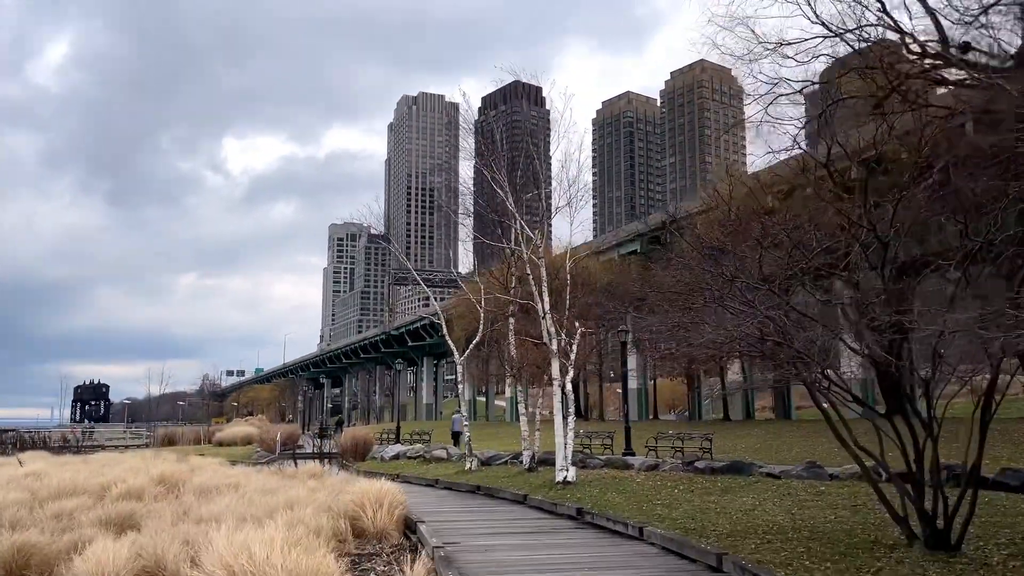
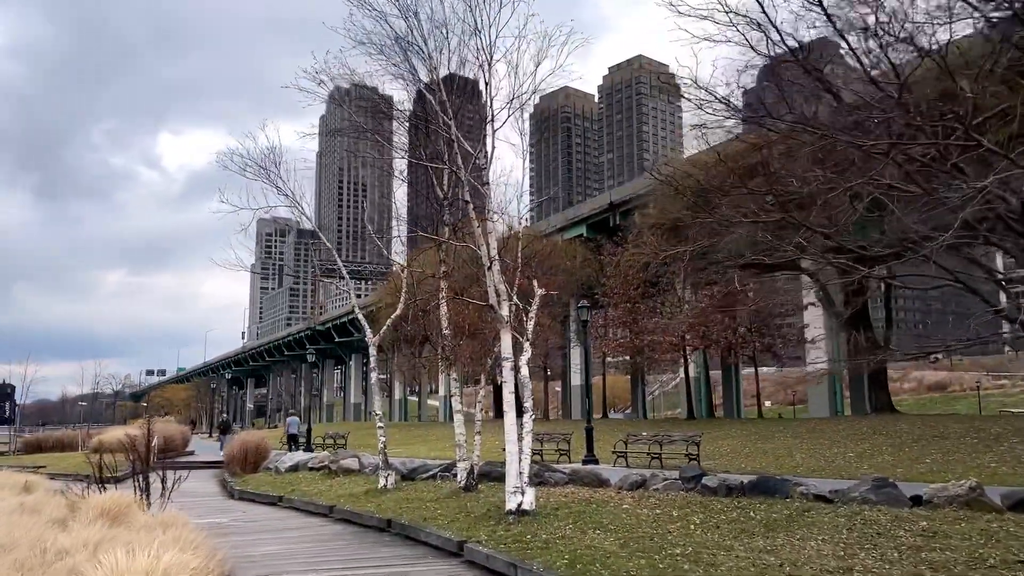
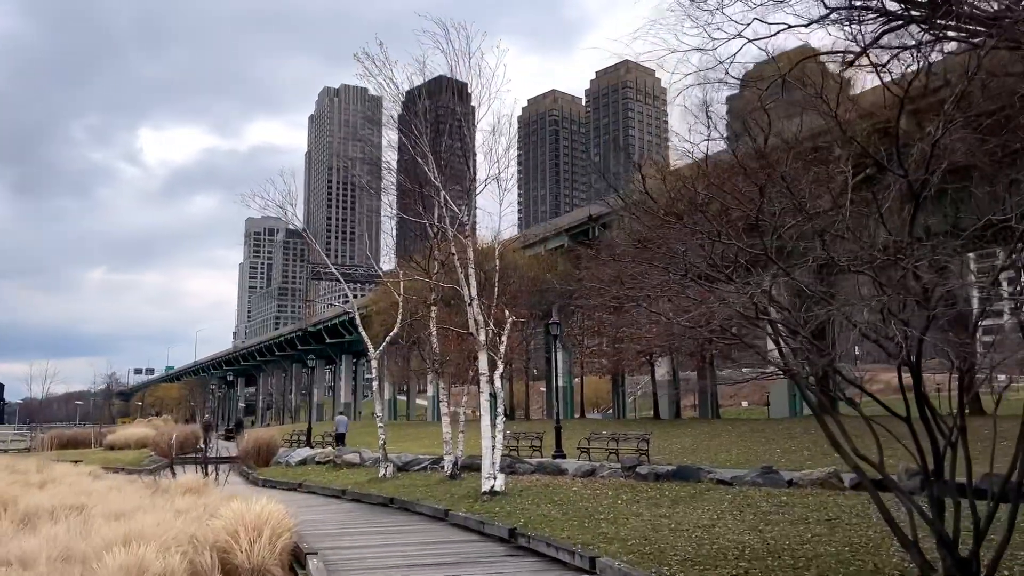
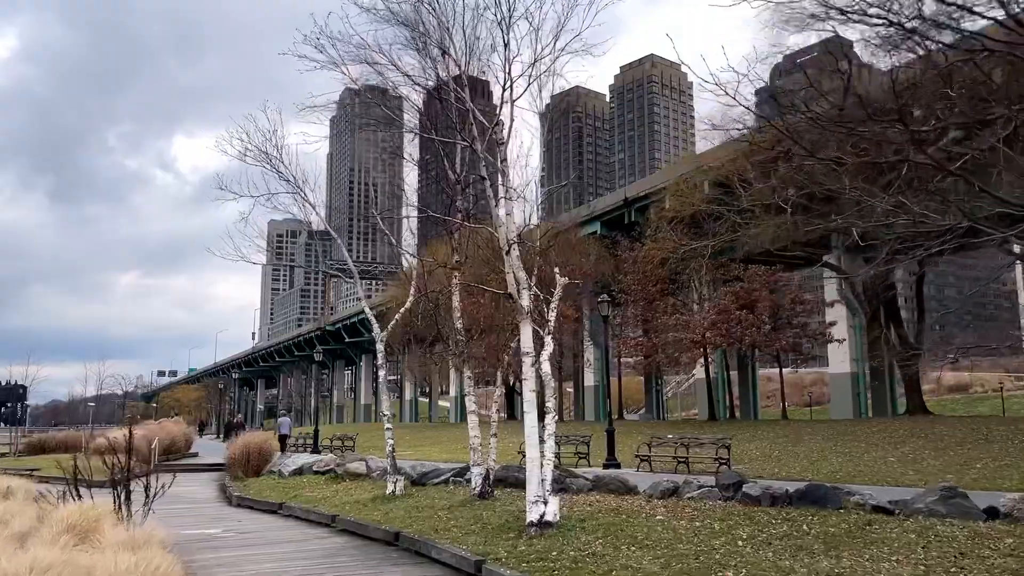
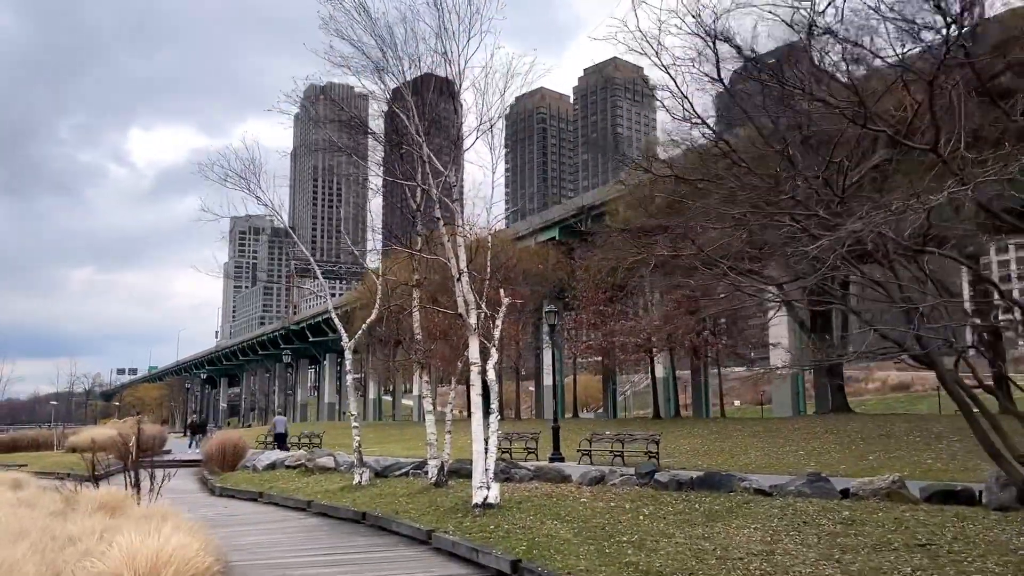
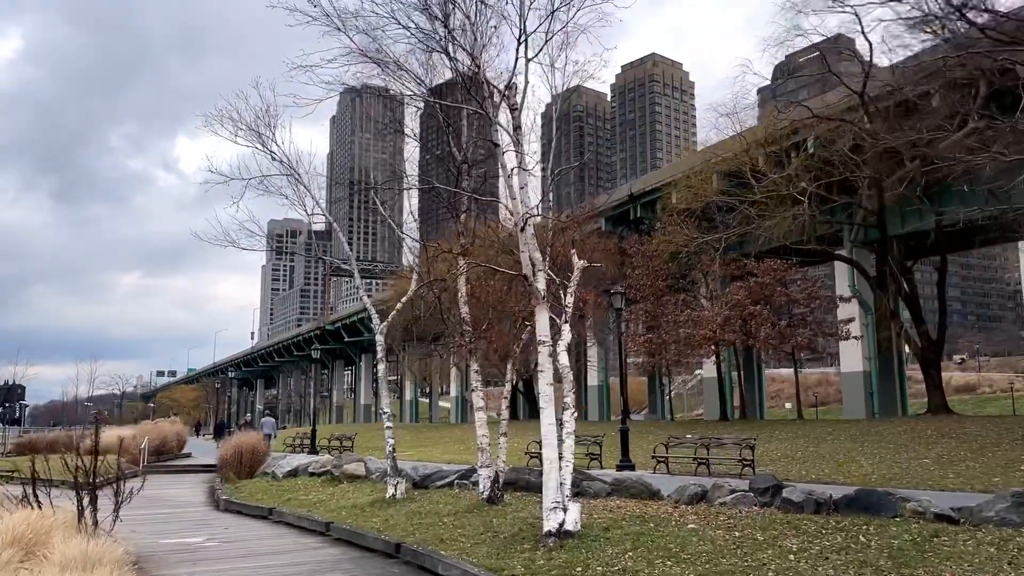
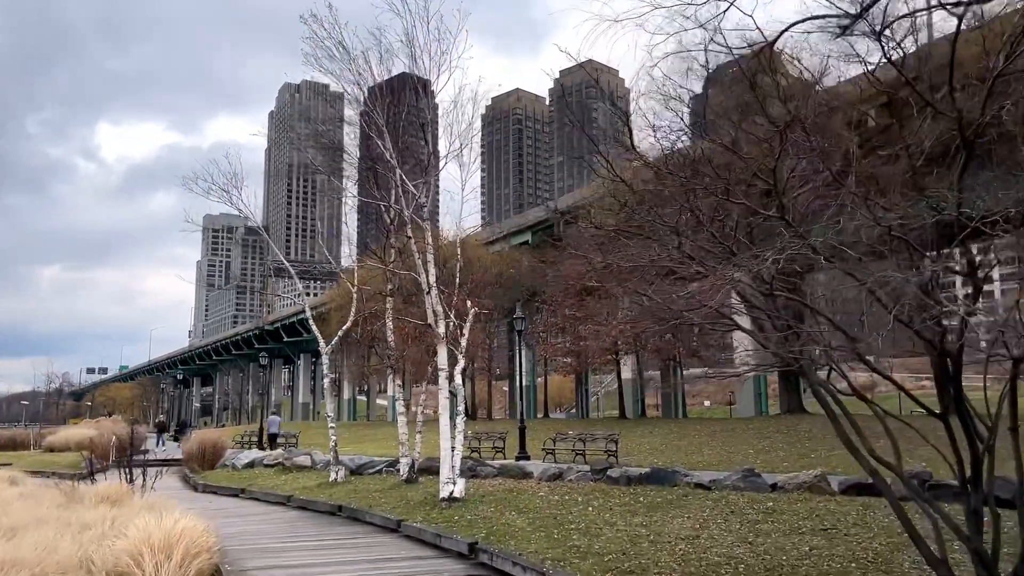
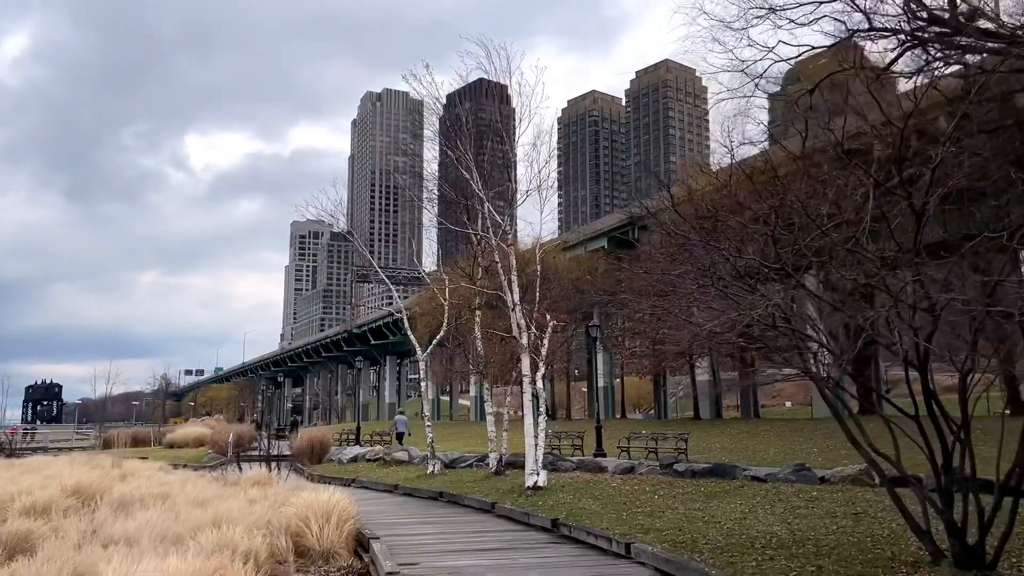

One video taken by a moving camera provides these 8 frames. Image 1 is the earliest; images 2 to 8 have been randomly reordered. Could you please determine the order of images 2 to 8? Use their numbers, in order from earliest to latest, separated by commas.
8, 3, 7, 5, 2, 4, 6
